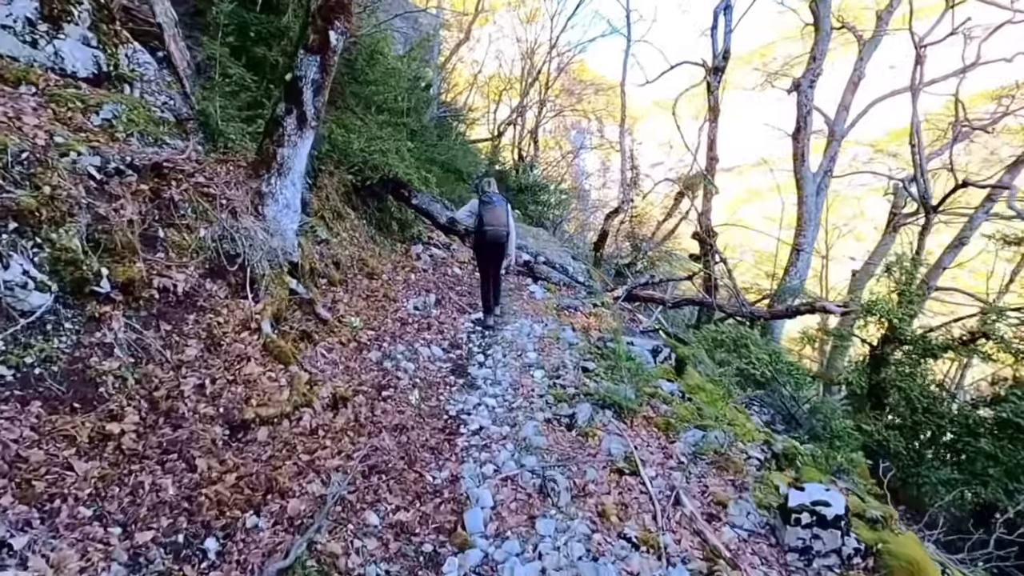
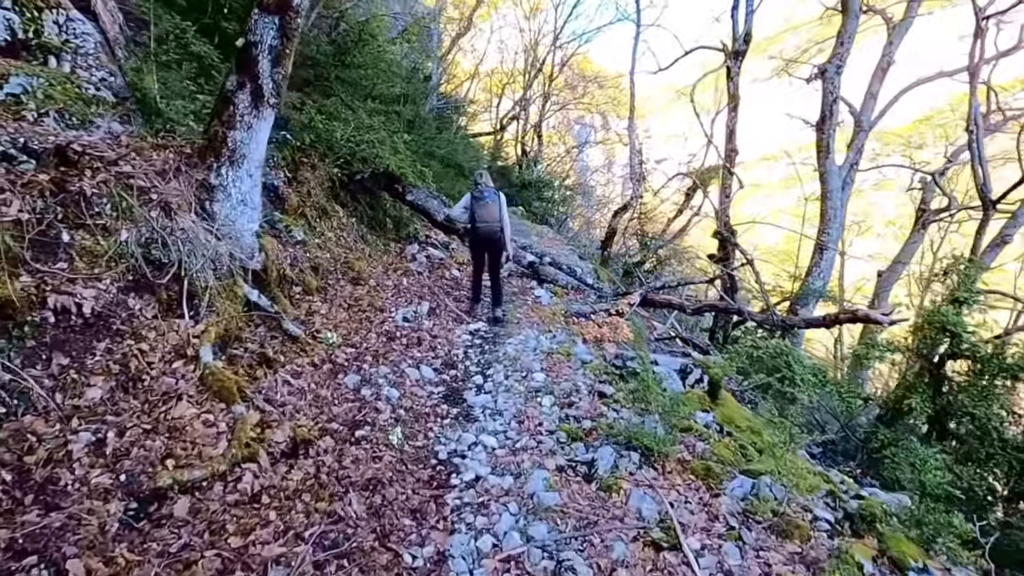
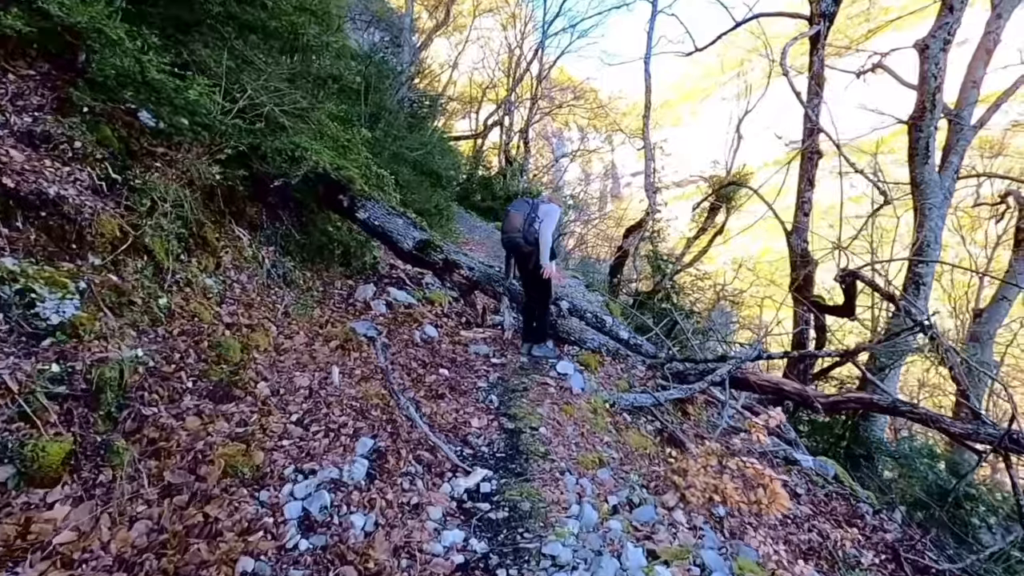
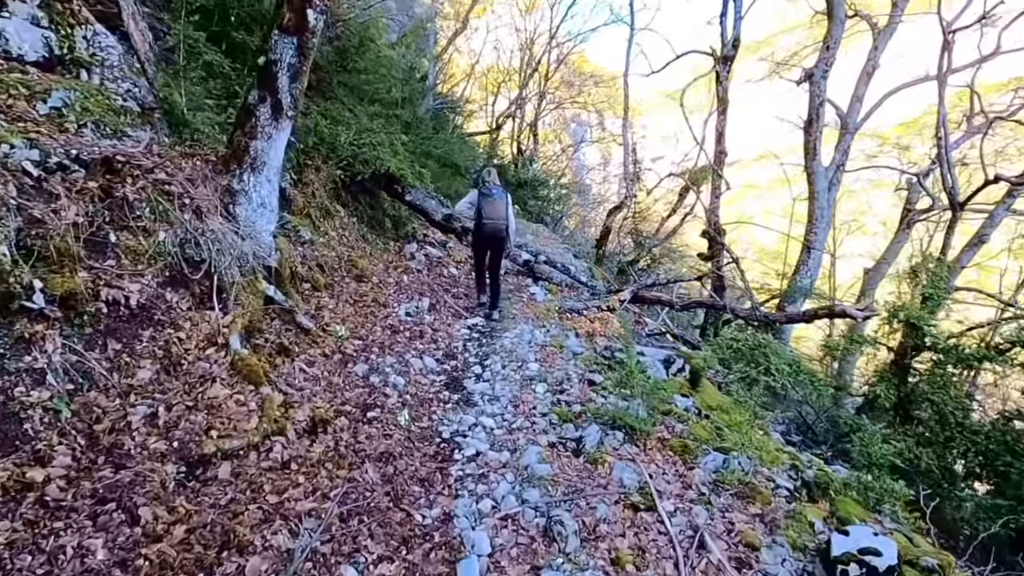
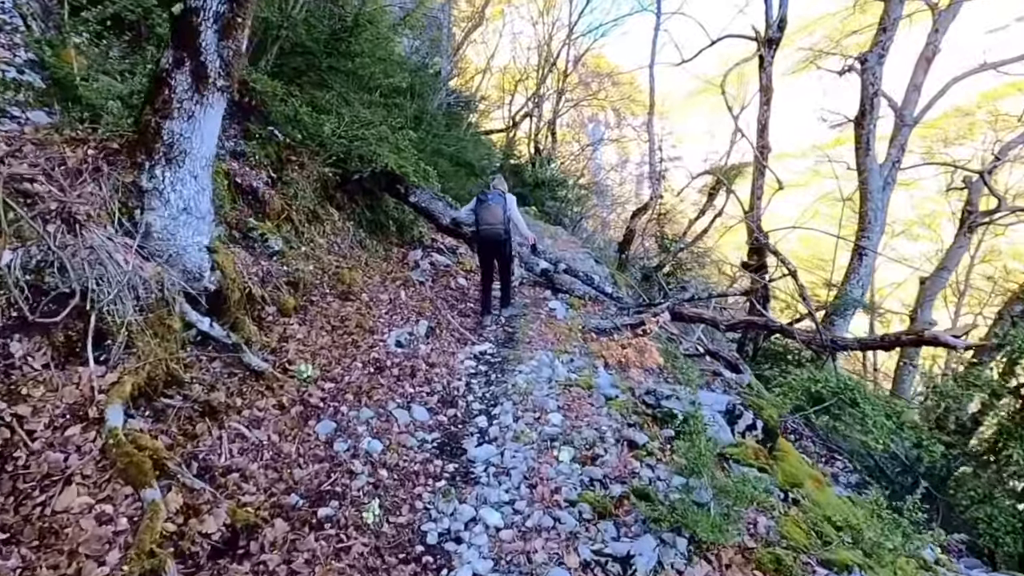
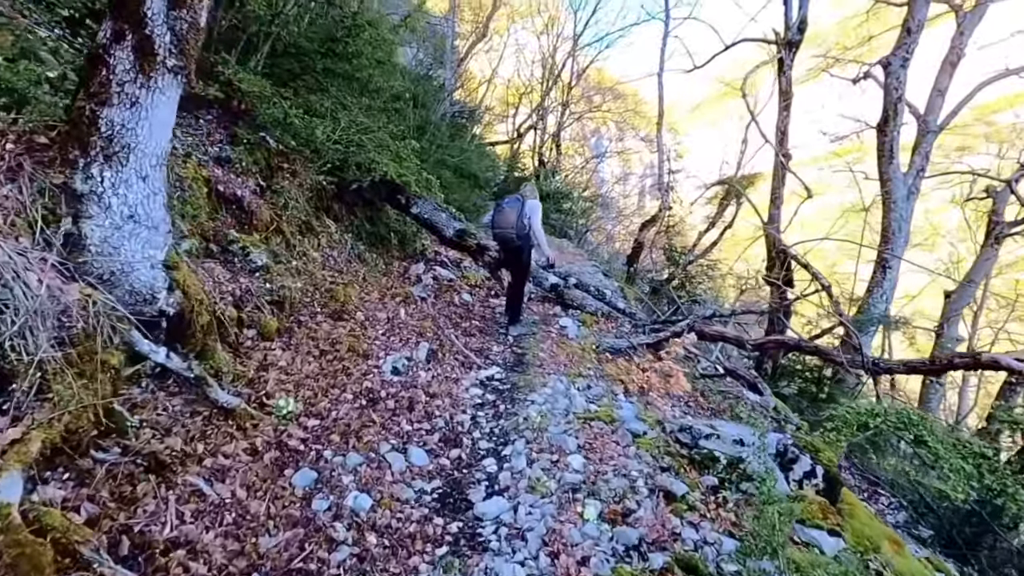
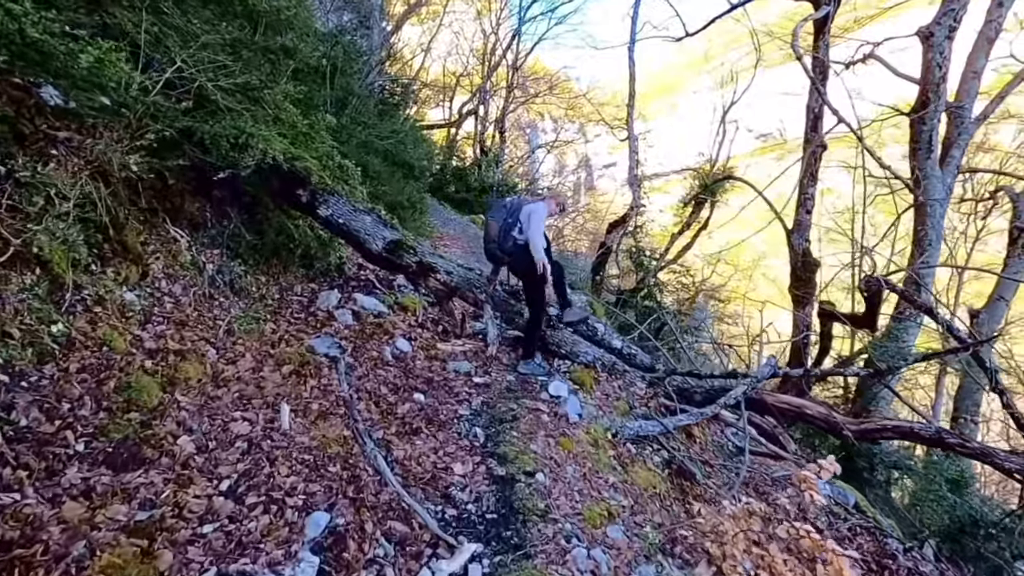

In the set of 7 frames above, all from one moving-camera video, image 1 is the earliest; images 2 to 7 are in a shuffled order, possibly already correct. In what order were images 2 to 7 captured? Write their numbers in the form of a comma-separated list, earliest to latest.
4, 2, 5, 6, 3, 7
